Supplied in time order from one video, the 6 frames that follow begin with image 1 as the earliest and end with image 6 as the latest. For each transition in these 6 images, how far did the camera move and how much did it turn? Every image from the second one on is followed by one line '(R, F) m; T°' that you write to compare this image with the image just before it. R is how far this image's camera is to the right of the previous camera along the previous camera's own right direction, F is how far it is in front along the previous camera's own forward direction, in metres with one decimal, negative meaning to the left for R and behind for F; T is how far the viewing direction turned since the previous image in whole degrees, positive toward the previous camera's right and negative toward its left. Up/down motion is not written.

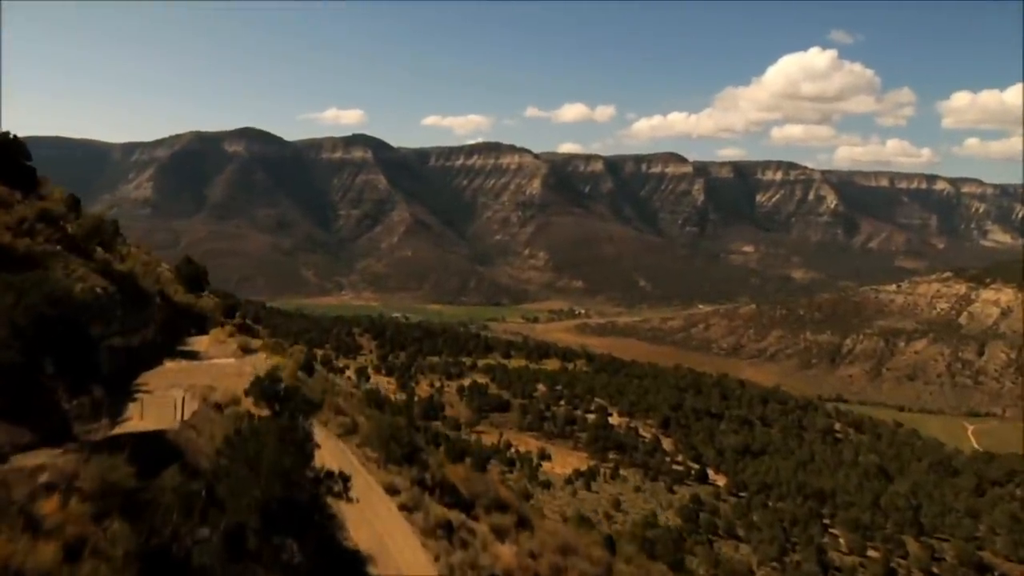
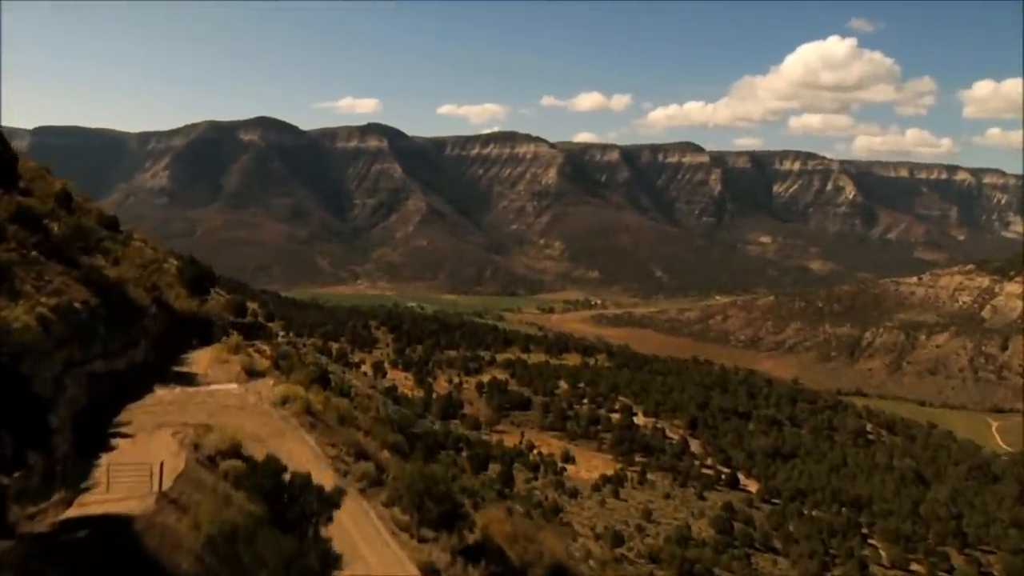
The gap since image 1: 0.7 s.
(-0.3, +1.5) m; -1°
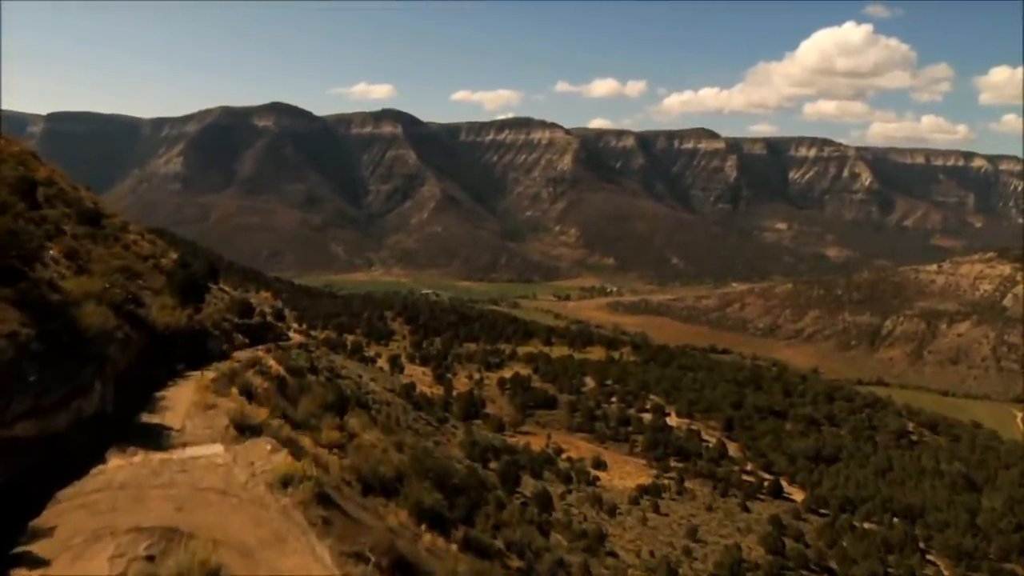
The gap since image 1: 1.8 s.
(-0.5, +2.4) m; -1°
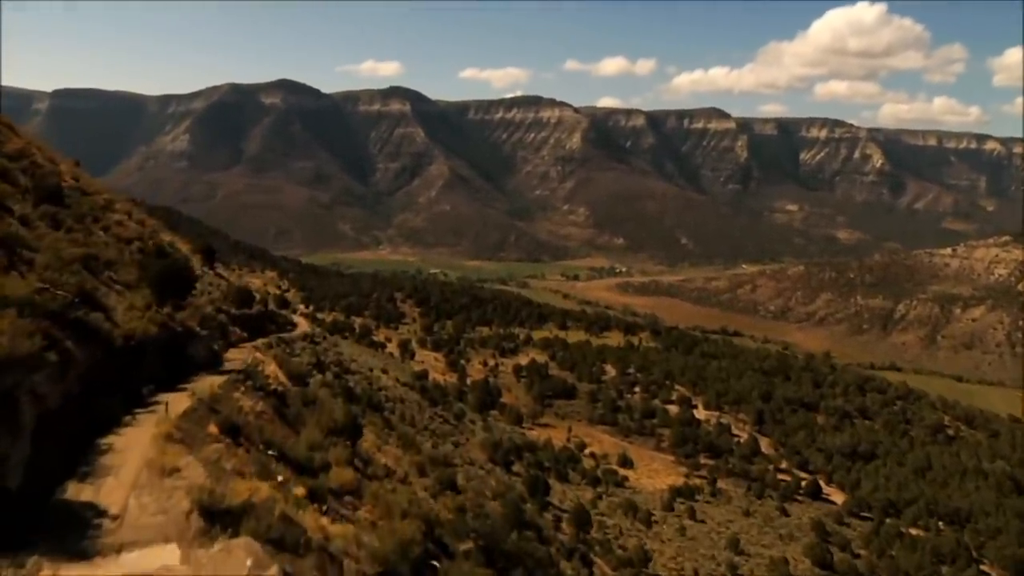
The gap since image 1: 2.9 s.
(-0.5, +2.2) m; 0°
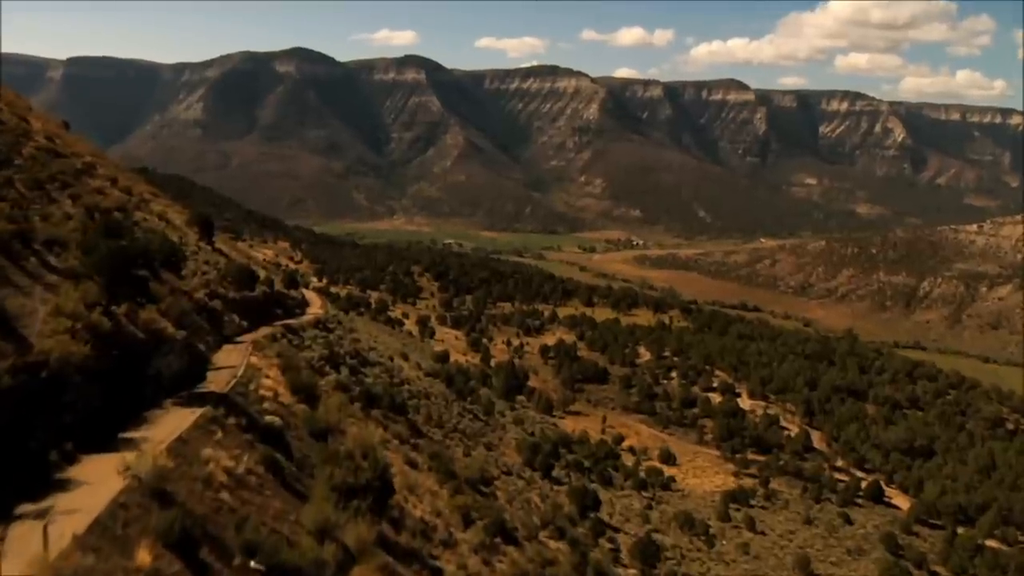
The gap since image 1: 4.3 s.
(-0.6, +2.9) m; -1°
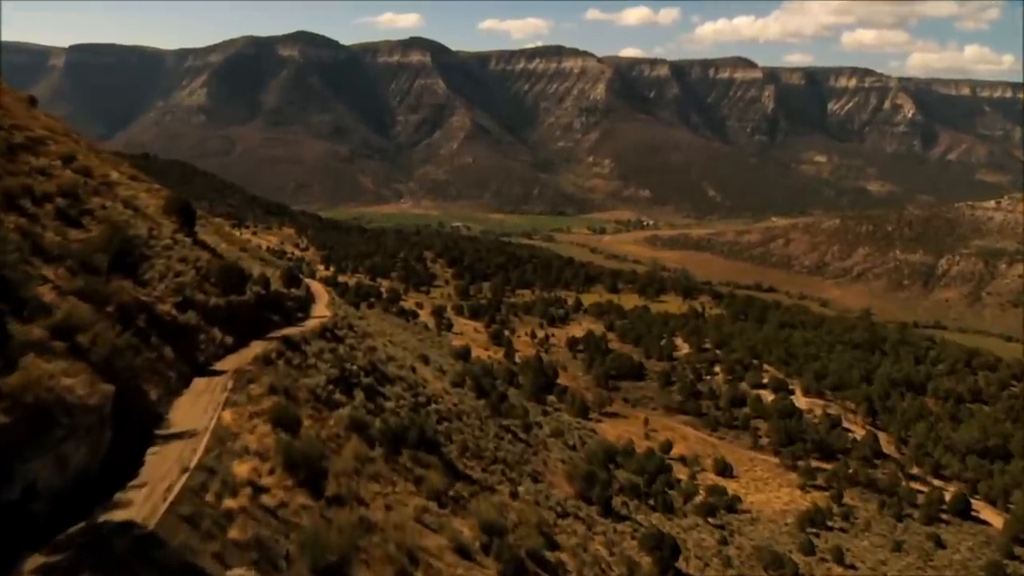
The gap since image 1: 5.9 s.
(-0.7, +3.4) m; 0°
